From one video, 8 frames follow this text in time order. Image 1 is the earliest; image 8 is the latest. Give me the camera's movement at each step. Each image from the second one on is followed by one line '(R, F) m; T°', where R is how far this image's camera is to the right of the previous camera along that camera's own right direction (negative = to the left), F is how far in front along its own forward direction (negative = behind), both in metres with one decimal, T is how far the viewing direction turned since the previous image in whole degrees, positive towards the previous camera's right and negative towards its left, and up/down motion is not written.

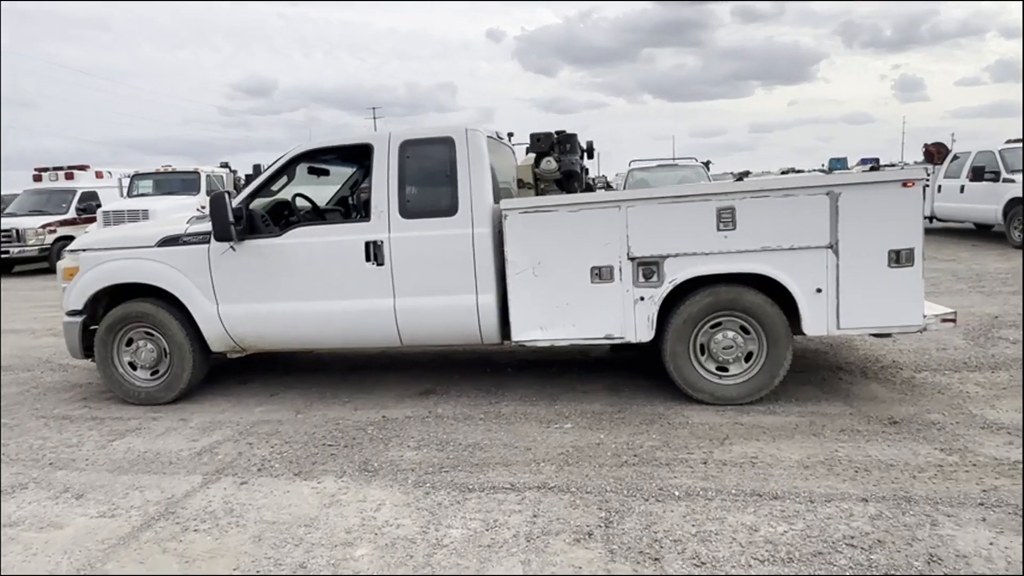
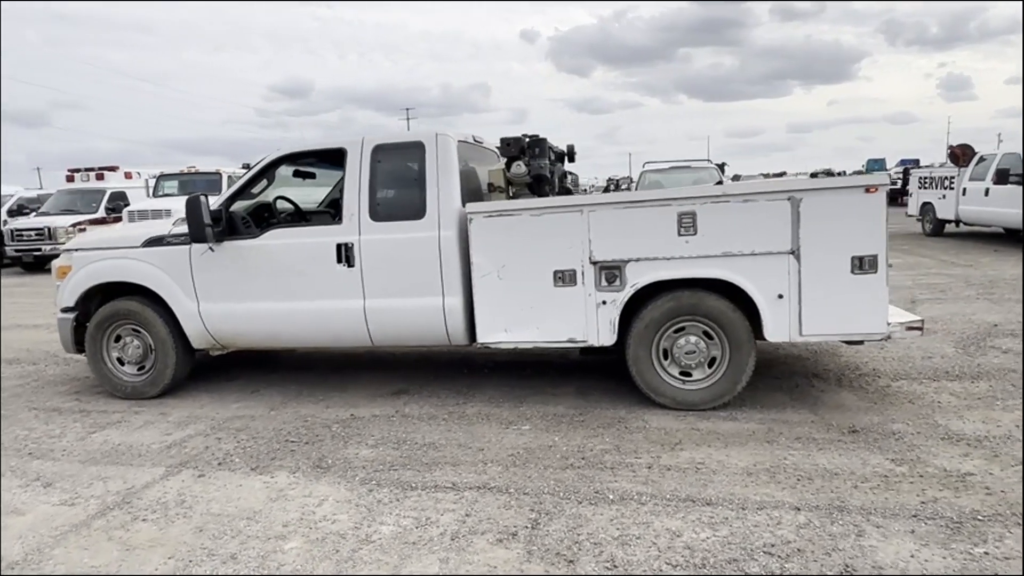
(+0.5, -0.1) m; -3°
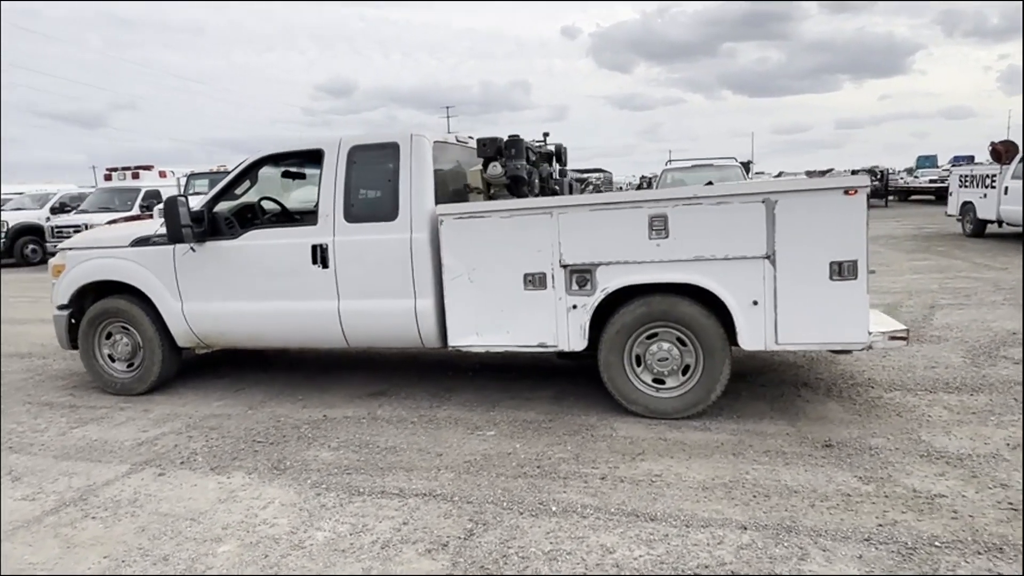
(+0.5, +0.1) m; -3°
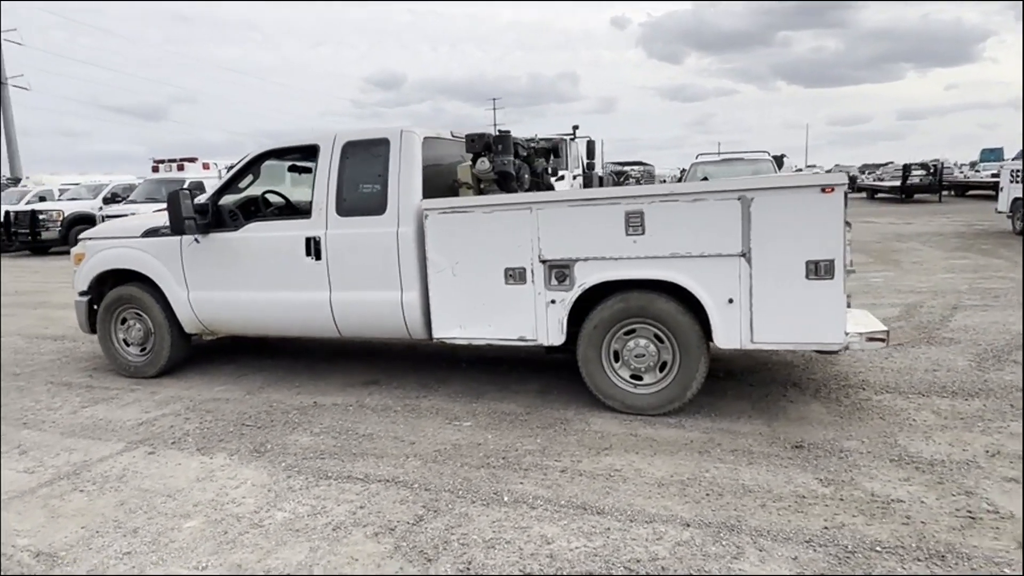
(+0.5, -0.1) m; -4°
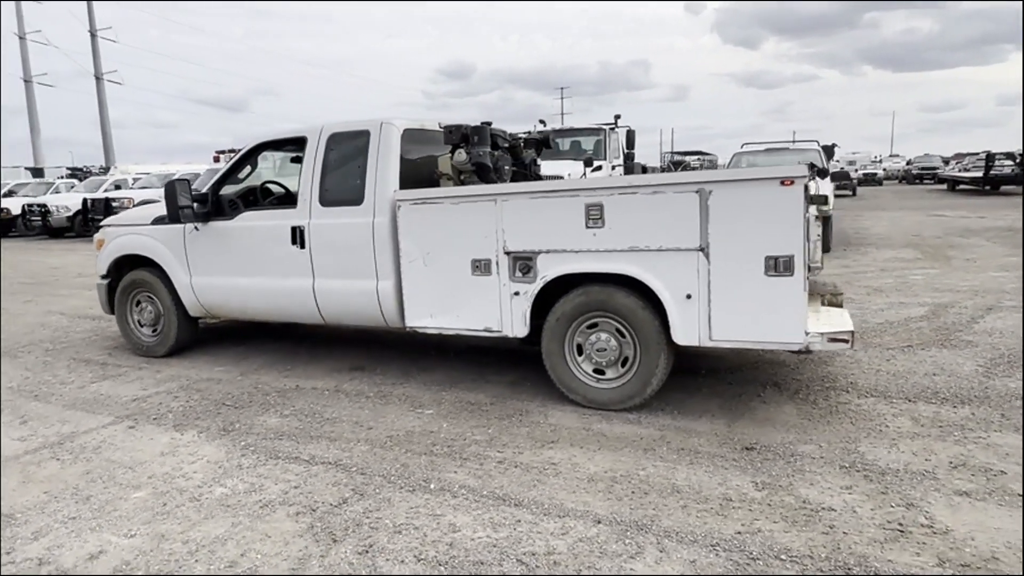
(+0.8, 0.0) m; -6°
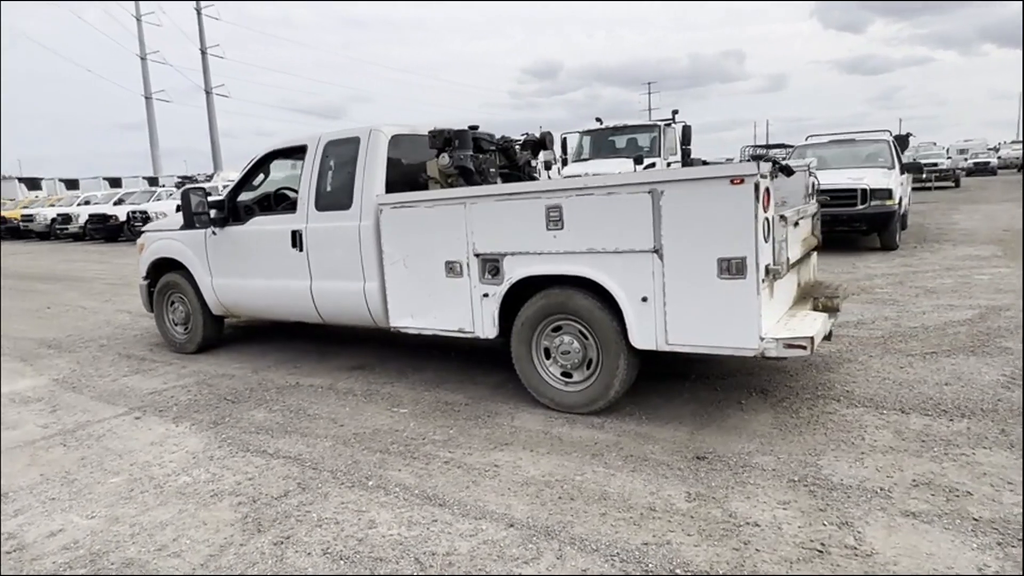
(+0.9, 0.0) m; -8°
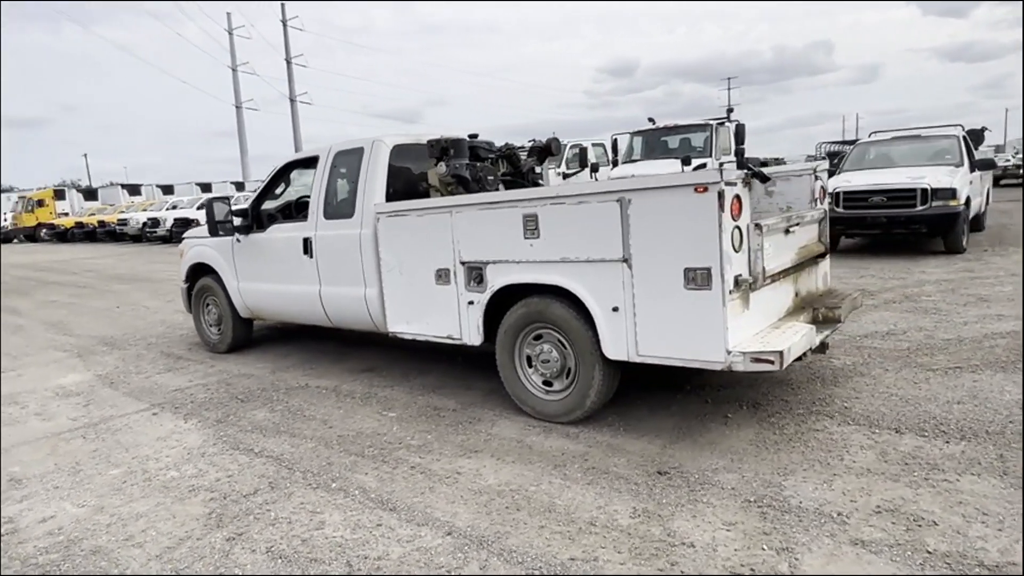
(+0.7, 0.0) m; -7°
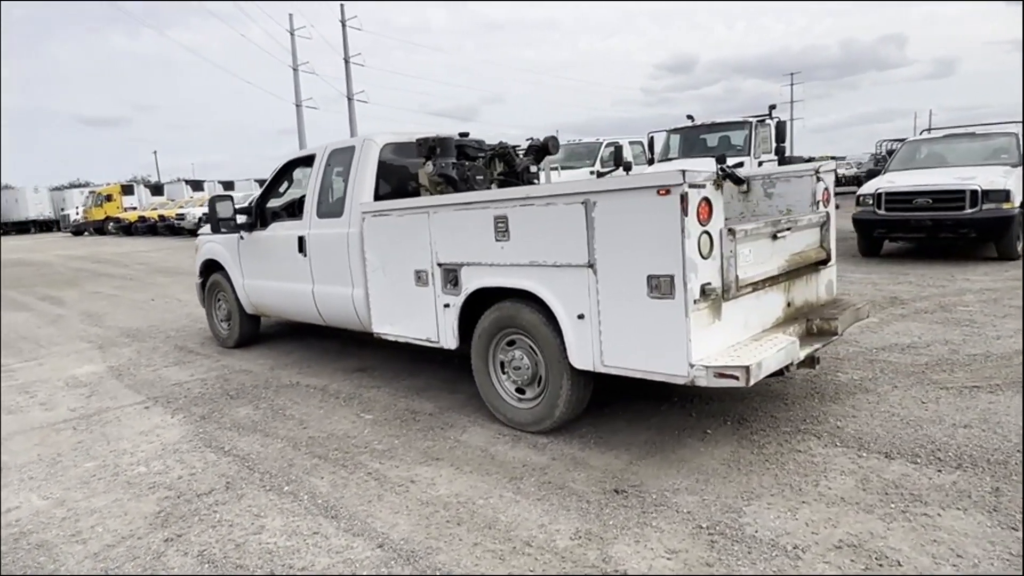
(+0.6, +0.2) m; -5°
